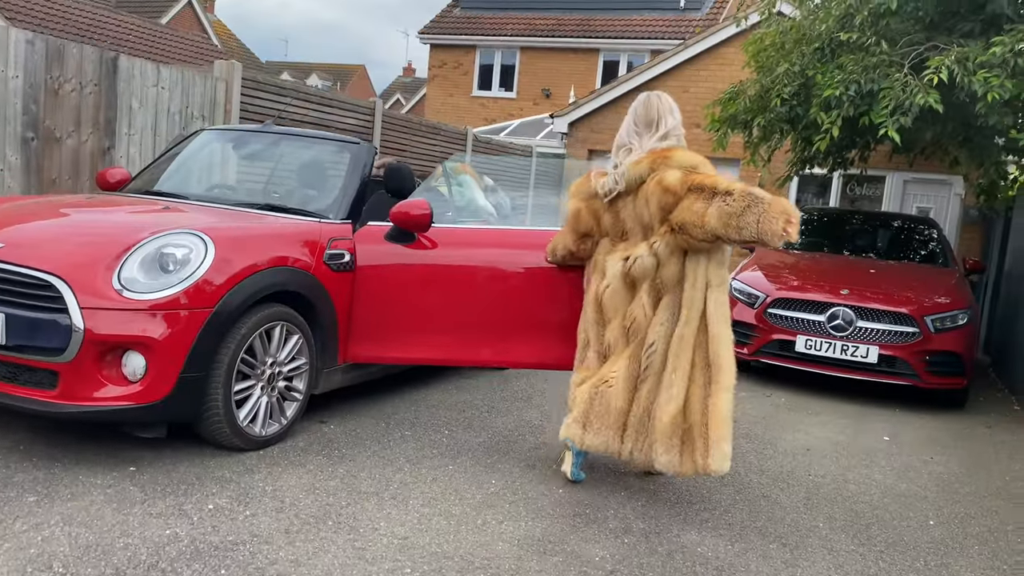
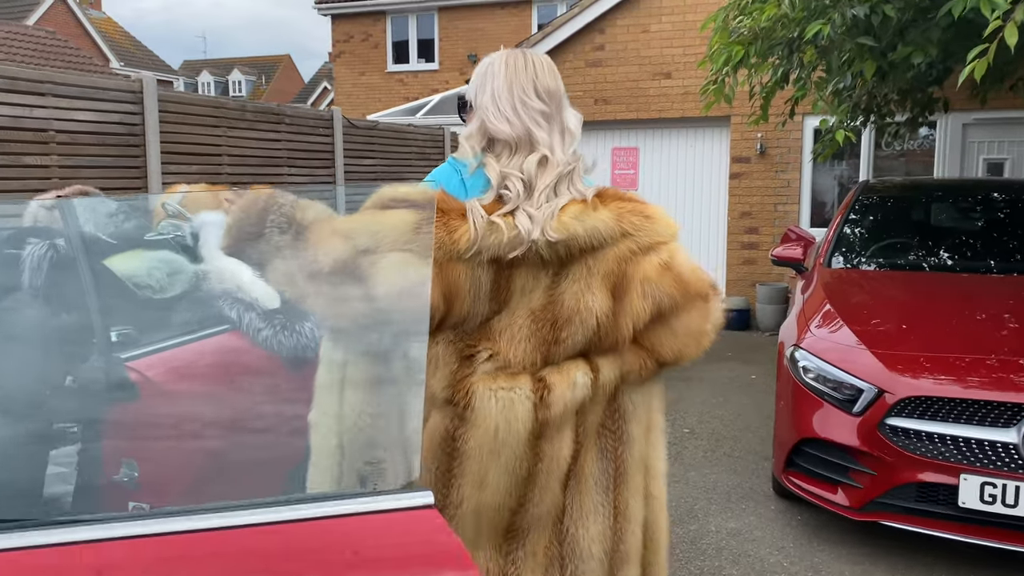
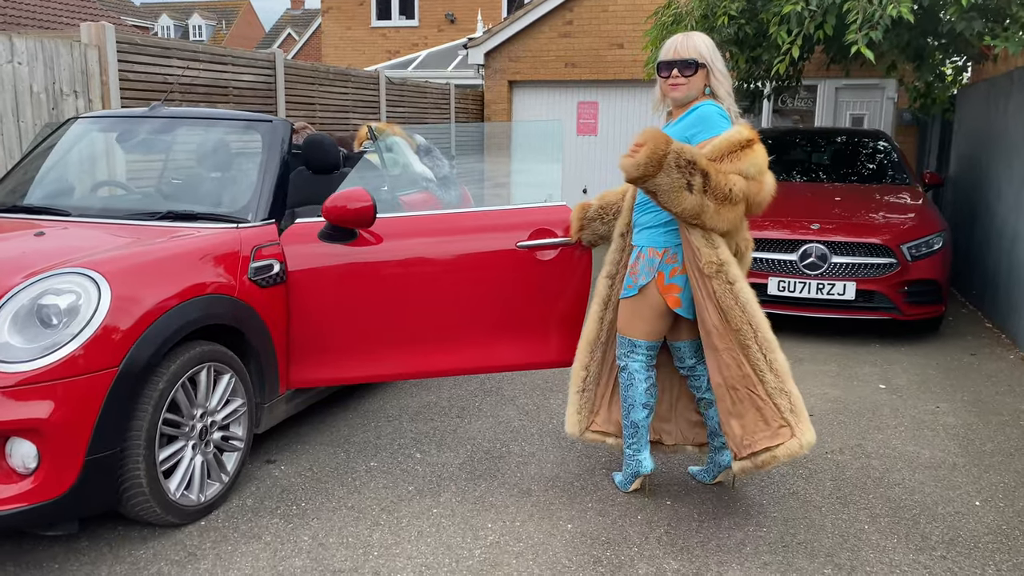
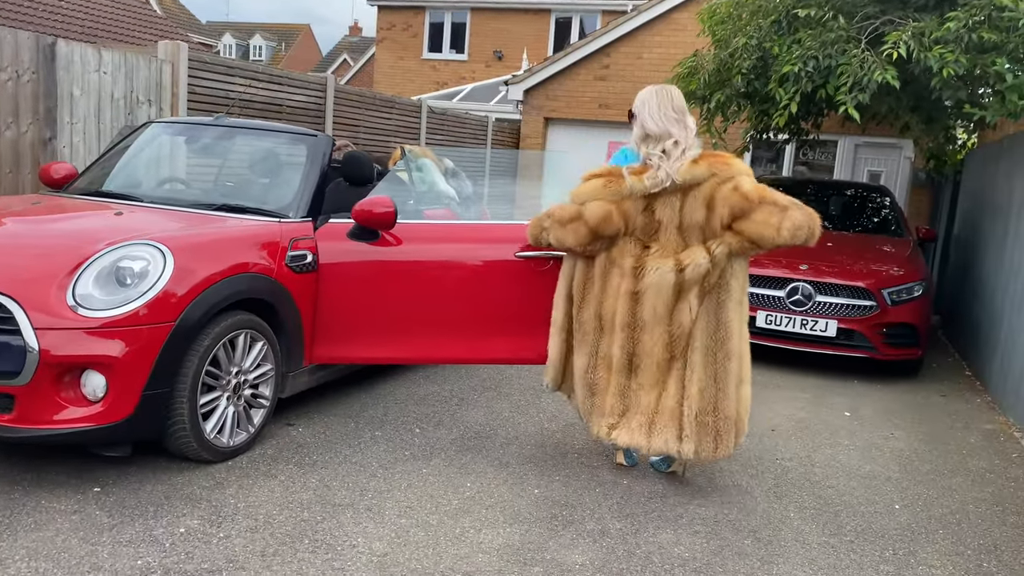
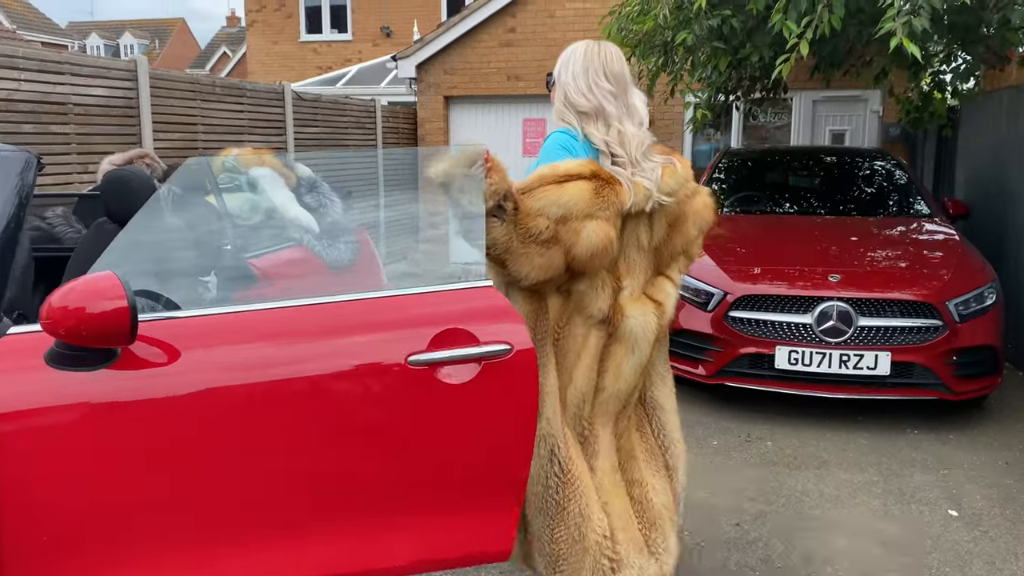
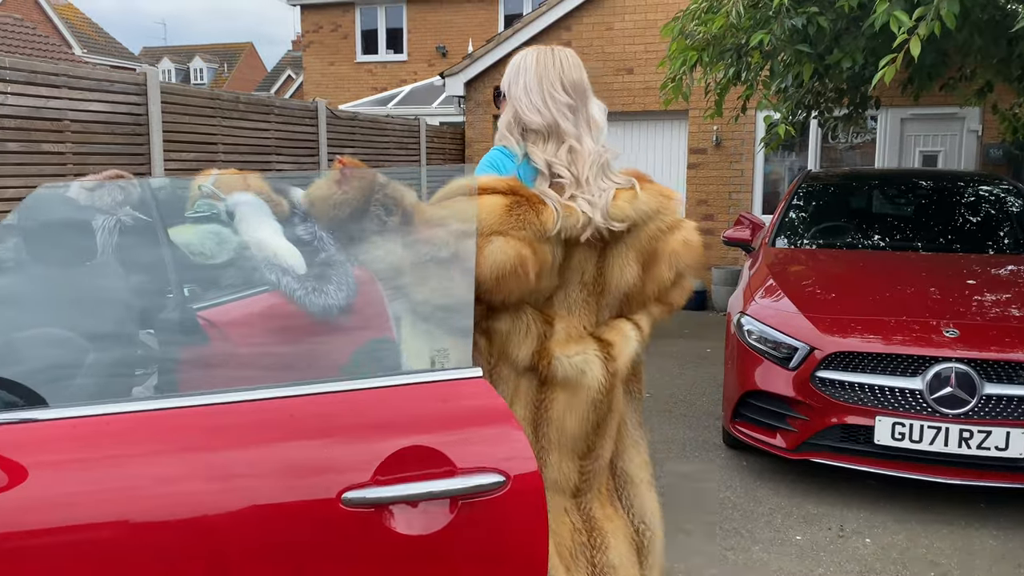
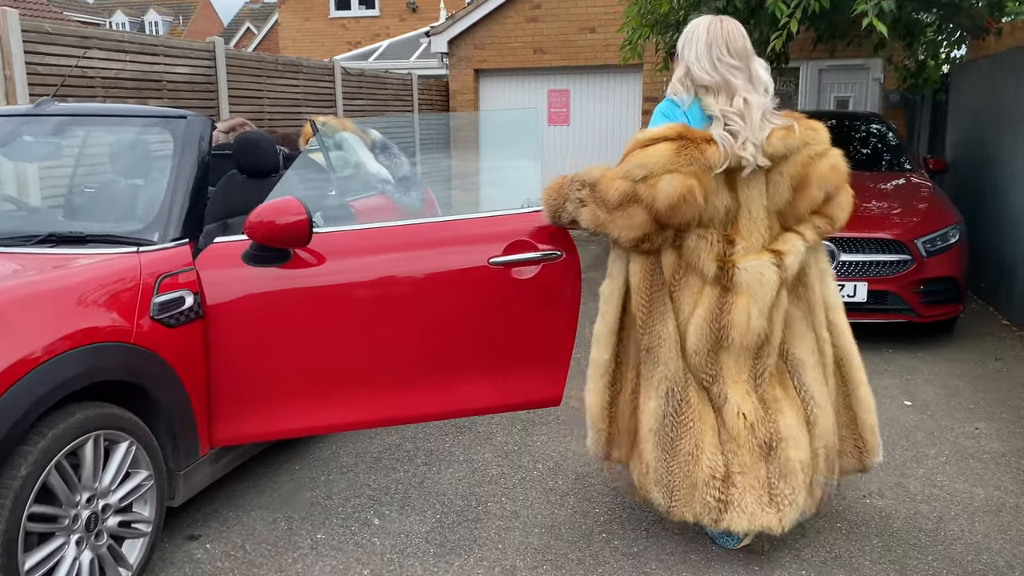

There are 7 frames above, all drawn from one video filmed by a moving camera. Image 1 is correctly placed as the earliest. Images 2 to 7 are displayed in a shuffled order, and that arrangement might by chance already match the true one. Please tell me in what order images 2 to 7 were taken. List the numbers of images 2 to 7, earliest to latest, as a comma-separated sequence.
4, 3, 7, 5, 6, 2
